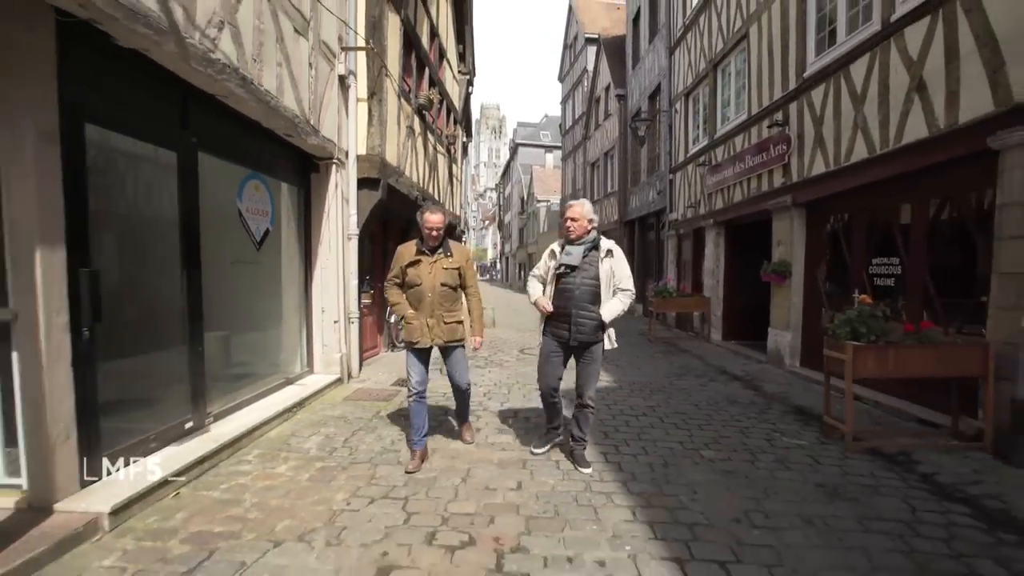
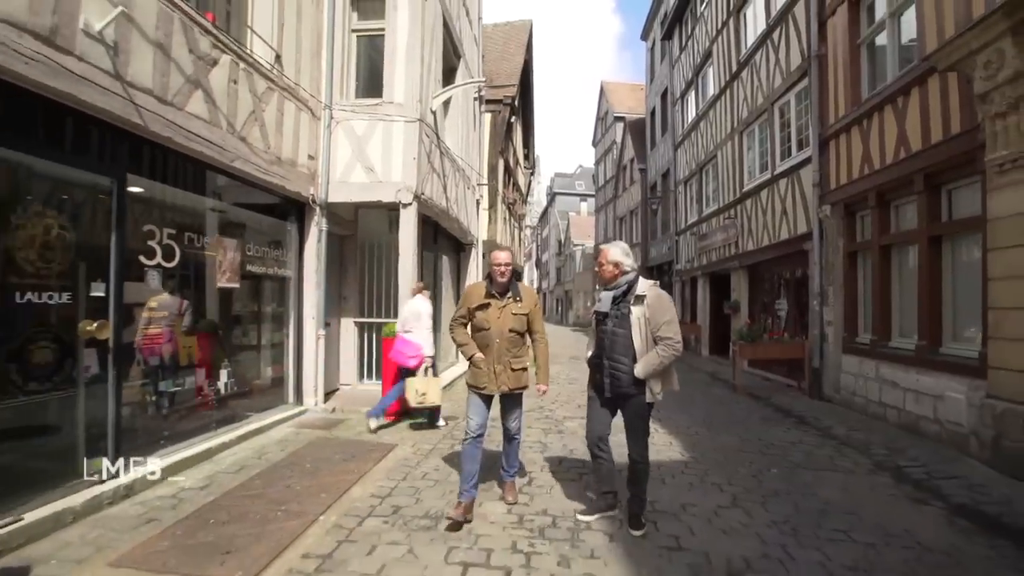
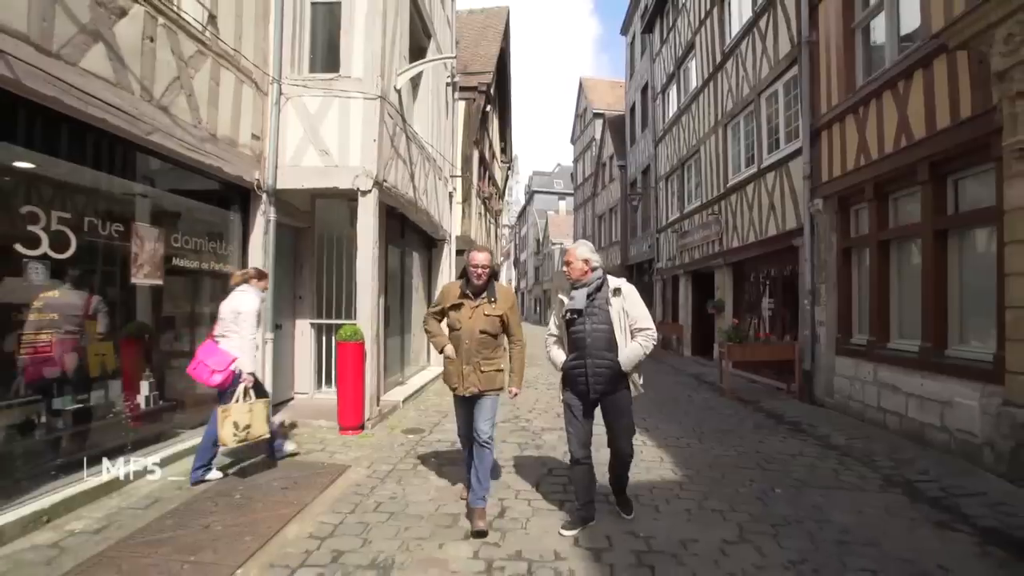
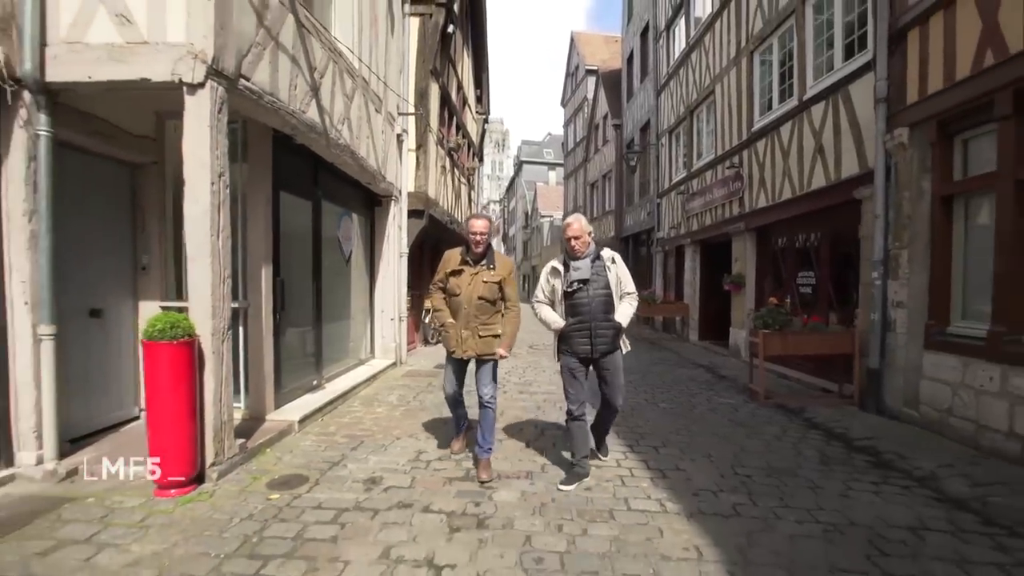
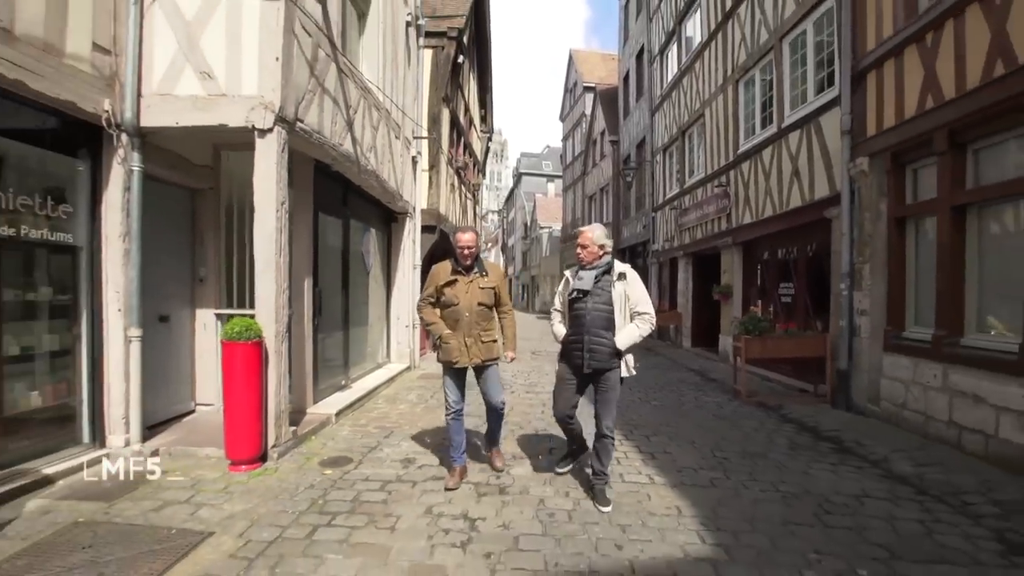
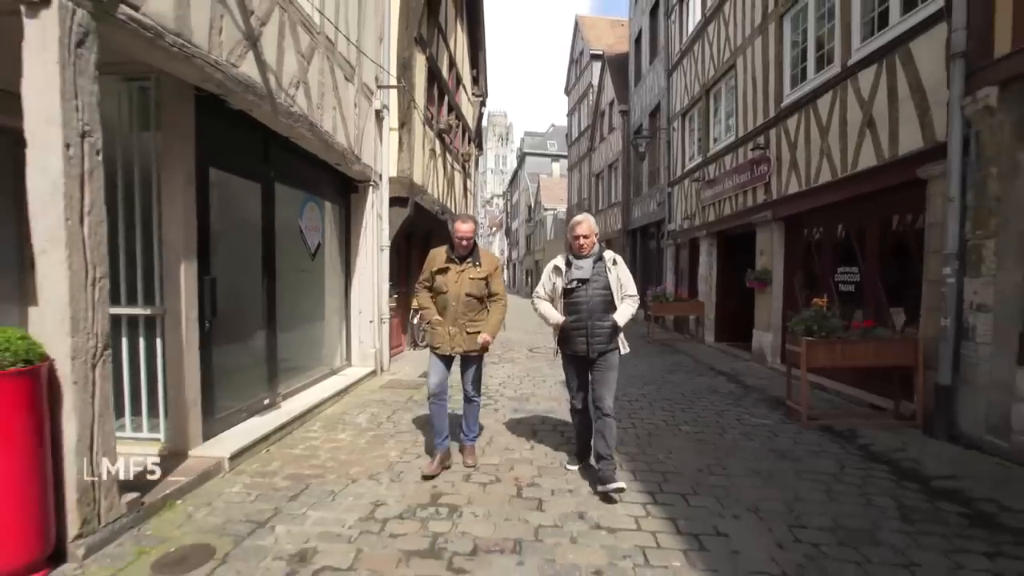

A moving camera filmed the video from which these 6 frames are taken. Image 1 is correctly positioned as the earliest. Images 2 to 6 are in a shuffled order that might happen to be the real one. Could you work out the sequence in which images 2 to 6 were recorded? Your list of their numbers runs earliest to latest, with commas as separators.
6, 4, 5, 3, 2
